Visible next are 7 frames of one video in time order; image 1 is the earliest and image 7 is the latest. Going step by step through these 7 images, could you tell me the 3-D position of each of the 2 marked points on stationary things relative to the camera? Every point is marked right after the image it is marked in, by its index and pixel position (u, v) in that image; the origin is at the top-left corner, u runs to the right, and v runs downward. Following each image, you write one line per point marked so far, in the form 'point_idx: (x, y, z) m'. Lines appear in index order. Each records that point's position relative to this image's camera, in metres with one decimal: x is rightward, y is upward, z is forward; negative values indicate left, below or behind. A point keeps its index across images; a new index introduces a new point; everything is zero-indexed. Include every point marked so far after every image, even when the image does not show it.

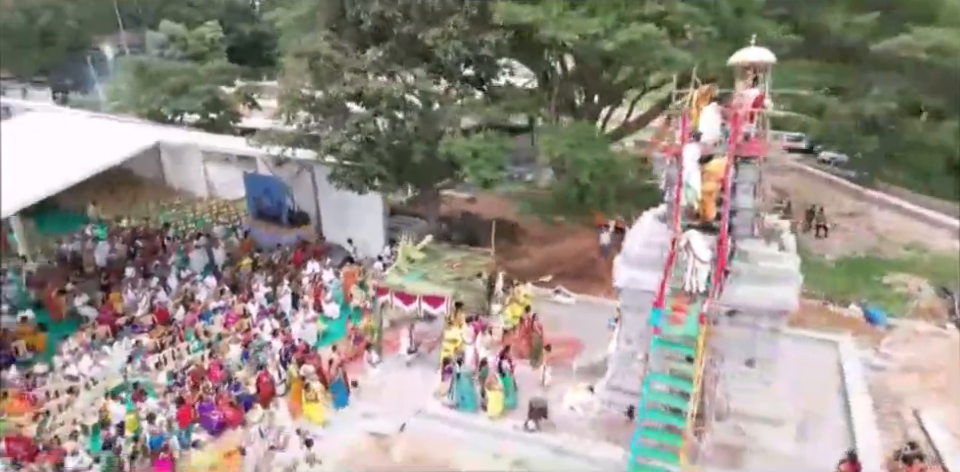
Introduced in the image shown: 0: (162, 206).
0: (-8.2, +0.7, +17.2) m
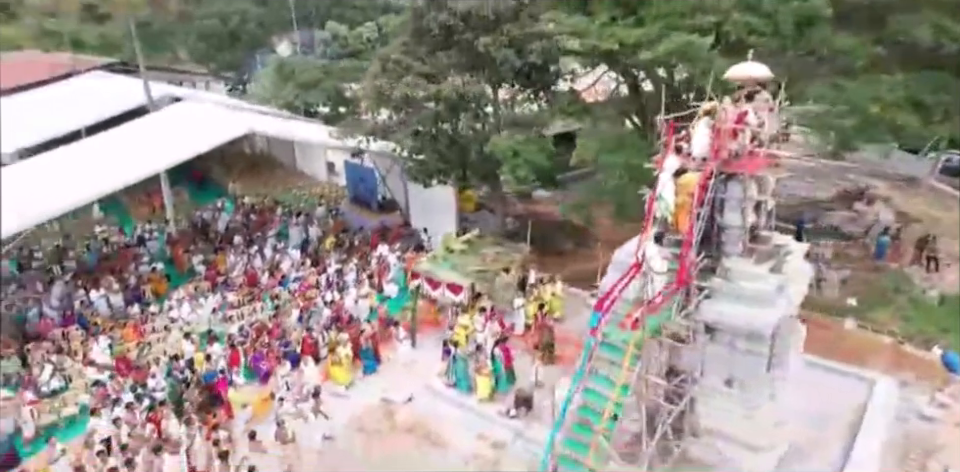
0: (-5.6, +1.4, +19.7) m
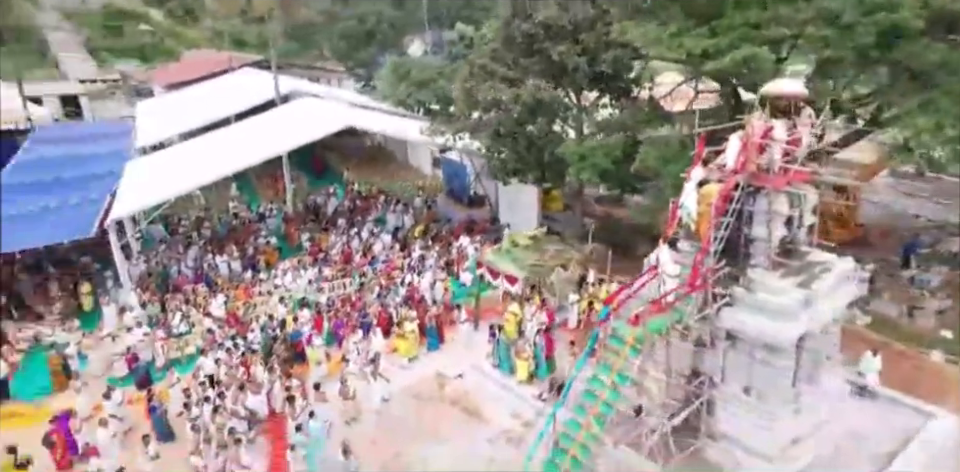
0: (-2.7, +1.8, +21.4) m
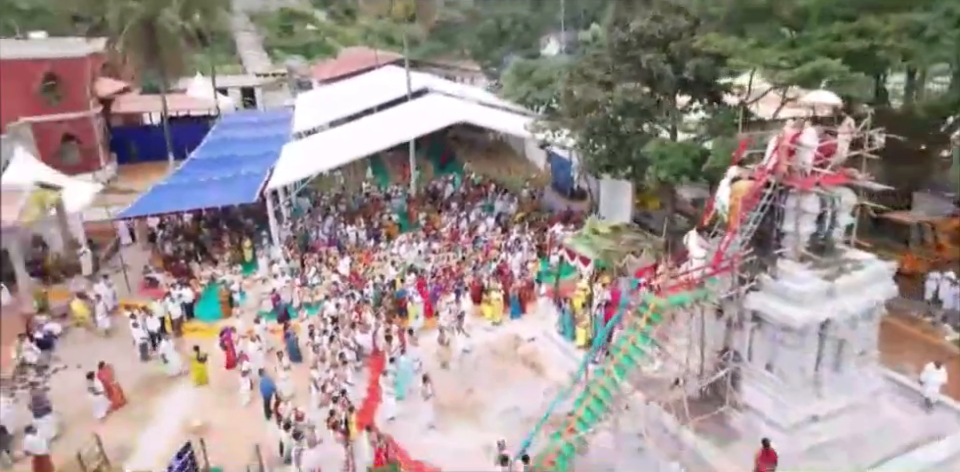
0: (+1.1, +2.3, +23.5) m
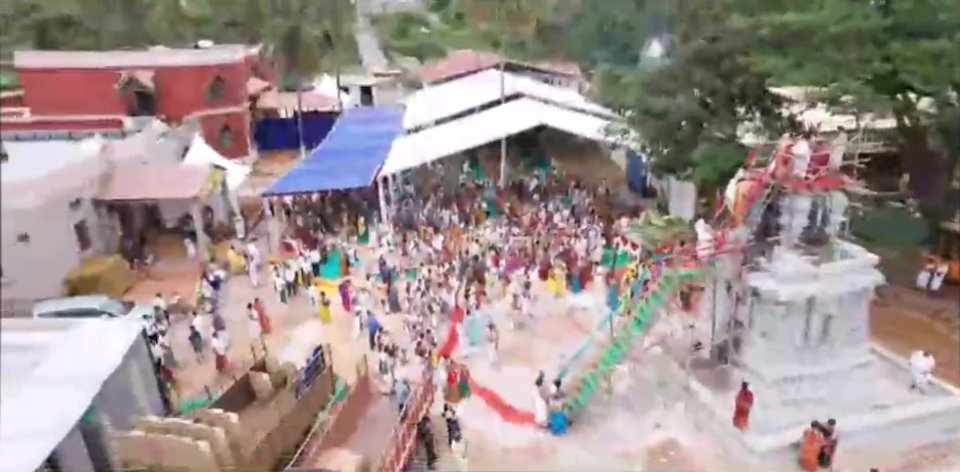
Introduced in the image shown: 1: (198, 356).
0: (+4.3, +2.6, +26.0) m
1: (-5.9, -2.5, +14.0) m
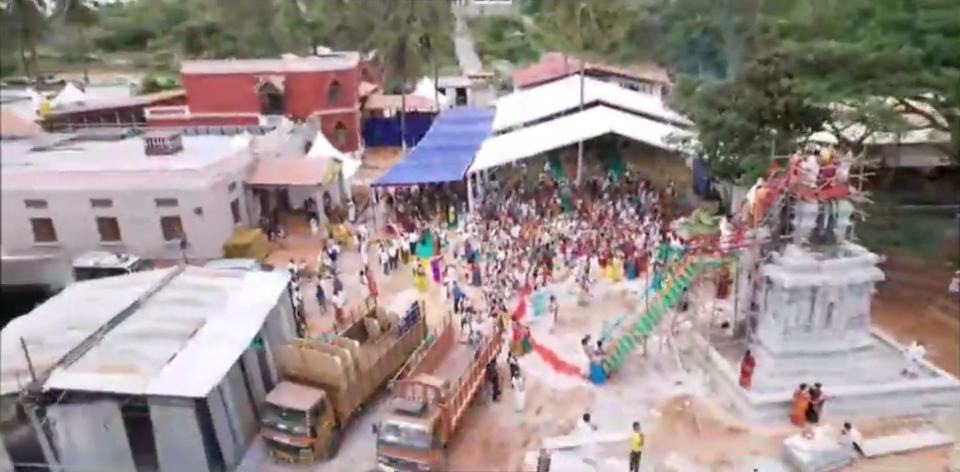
0: (+7.7, +2.7, +28.5) m
1: (-4.3, -2.0, +18.0) m
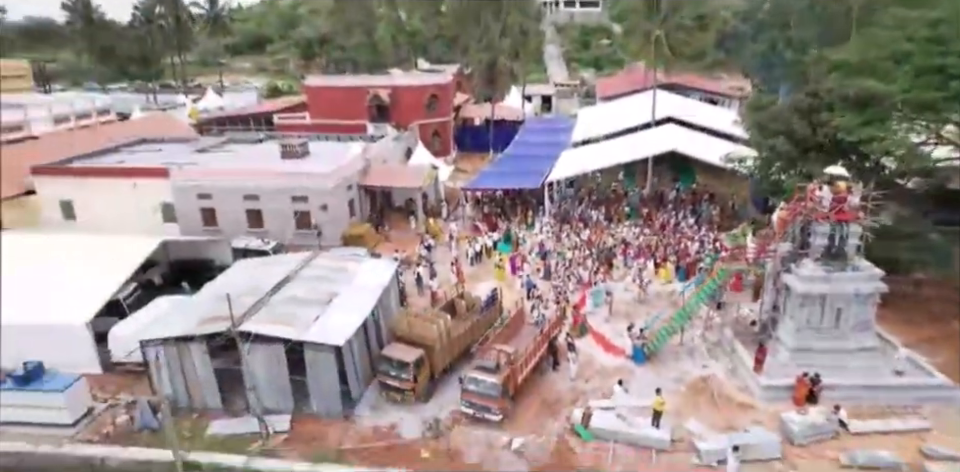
0: (+11.4, +2.3, +31.1) m
1: (-2.0, -1.8, +22.2) m
